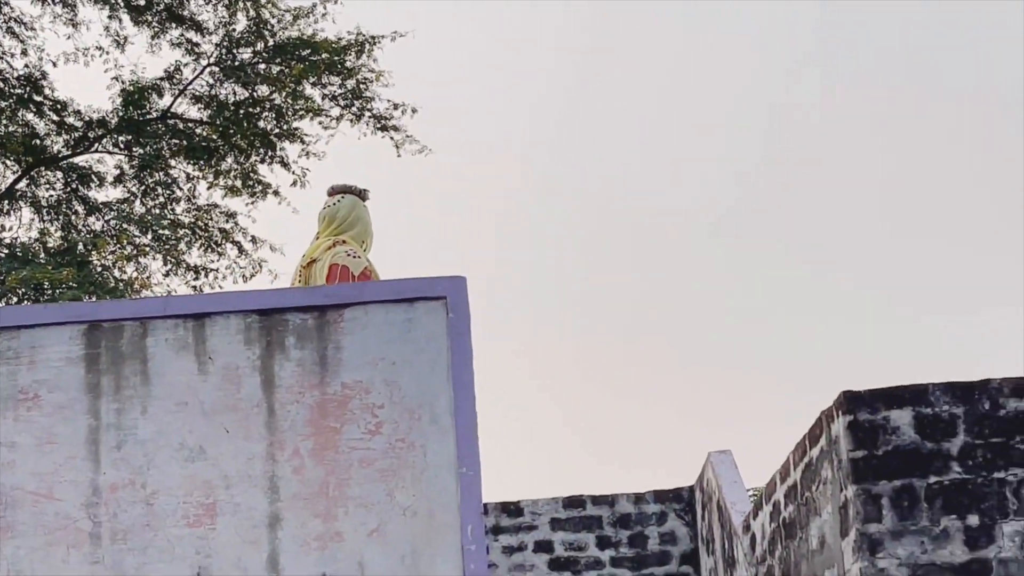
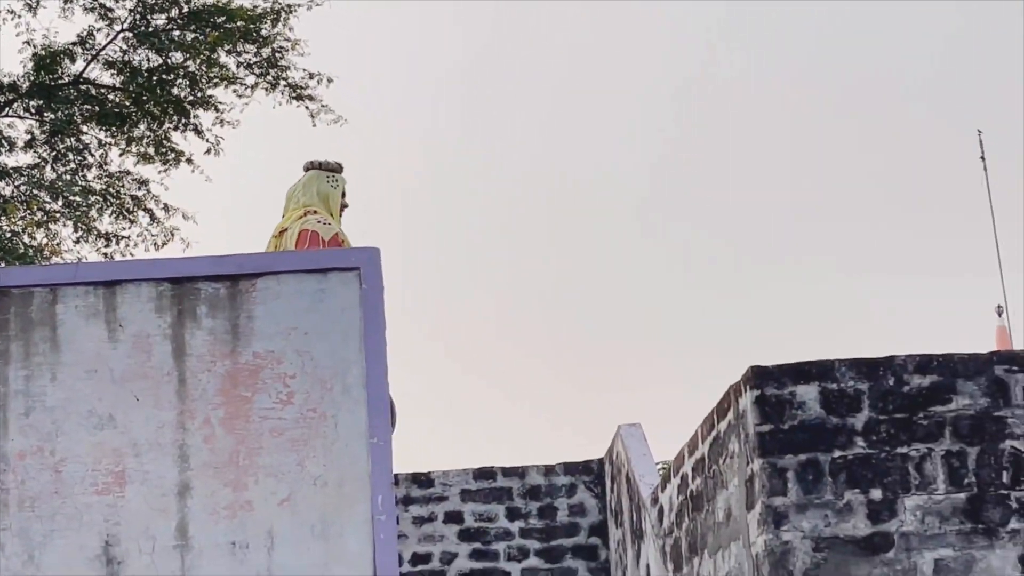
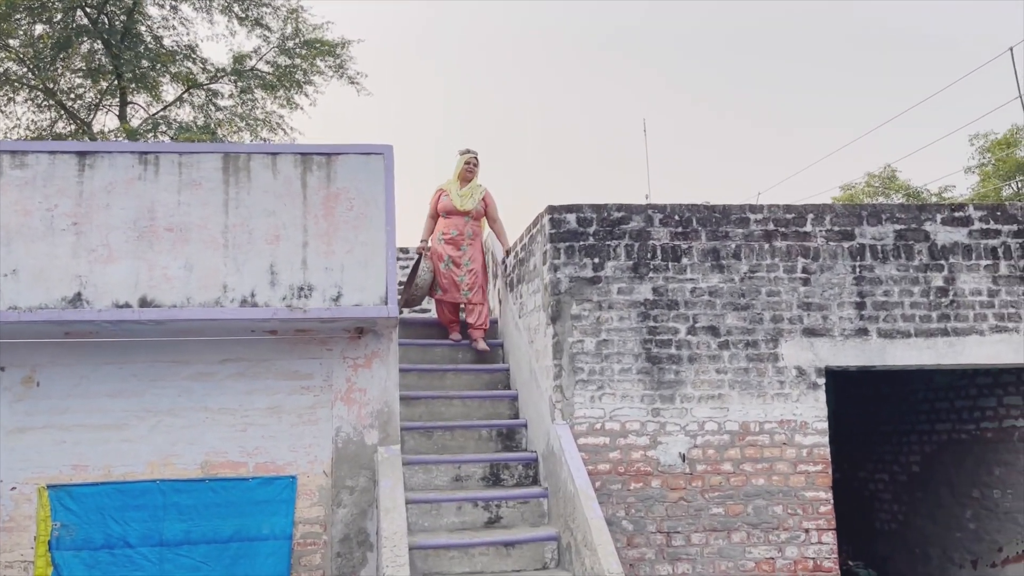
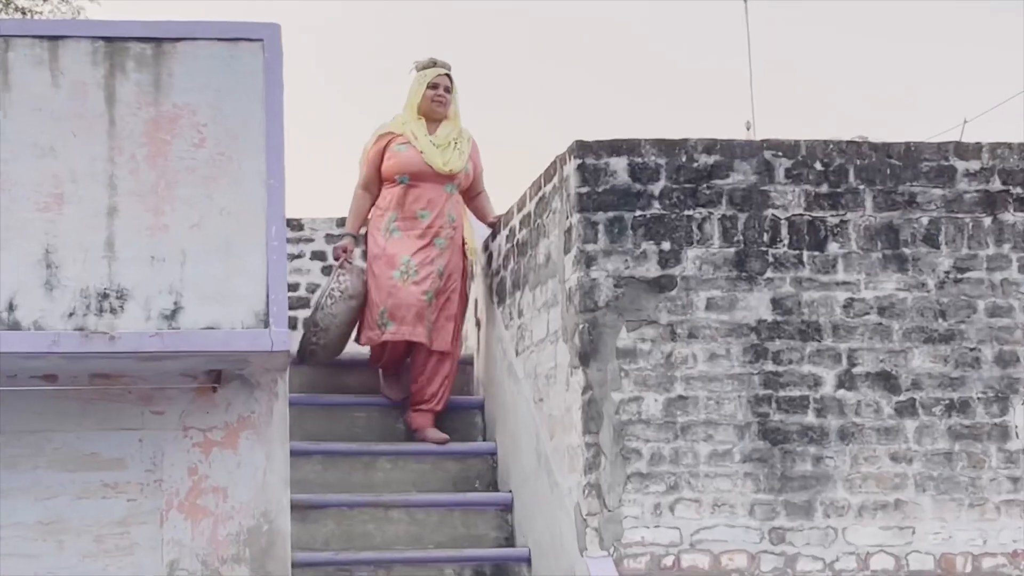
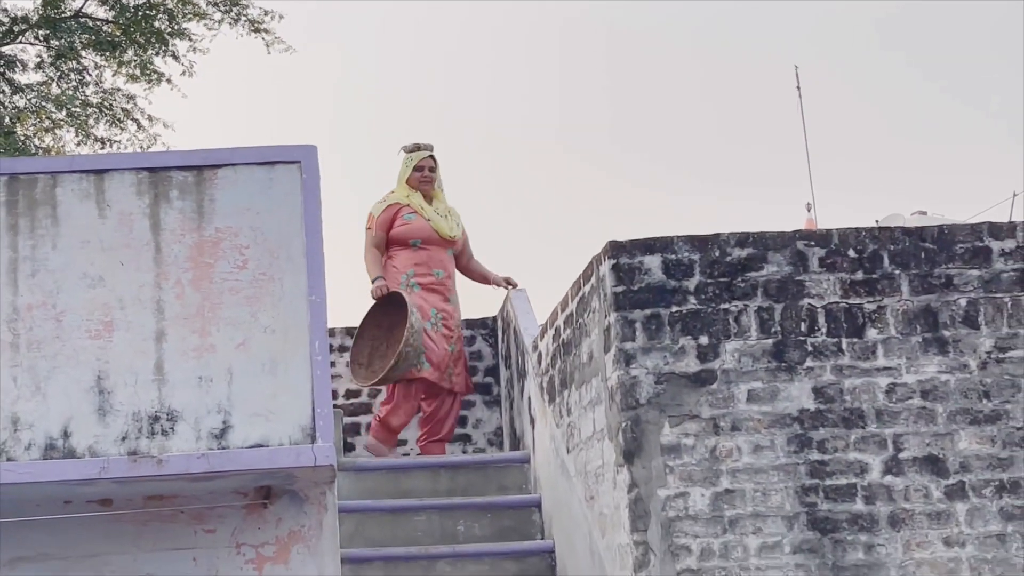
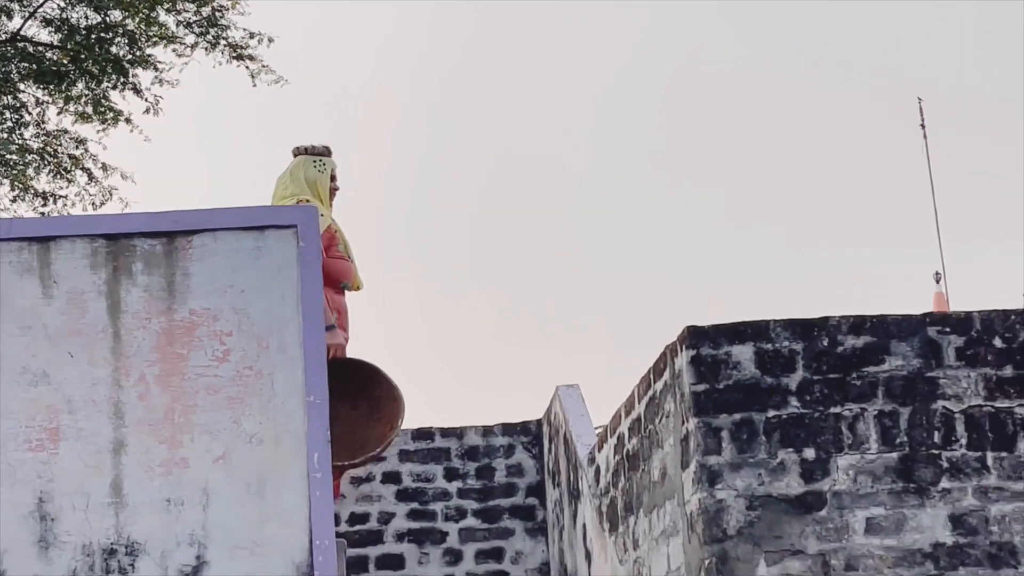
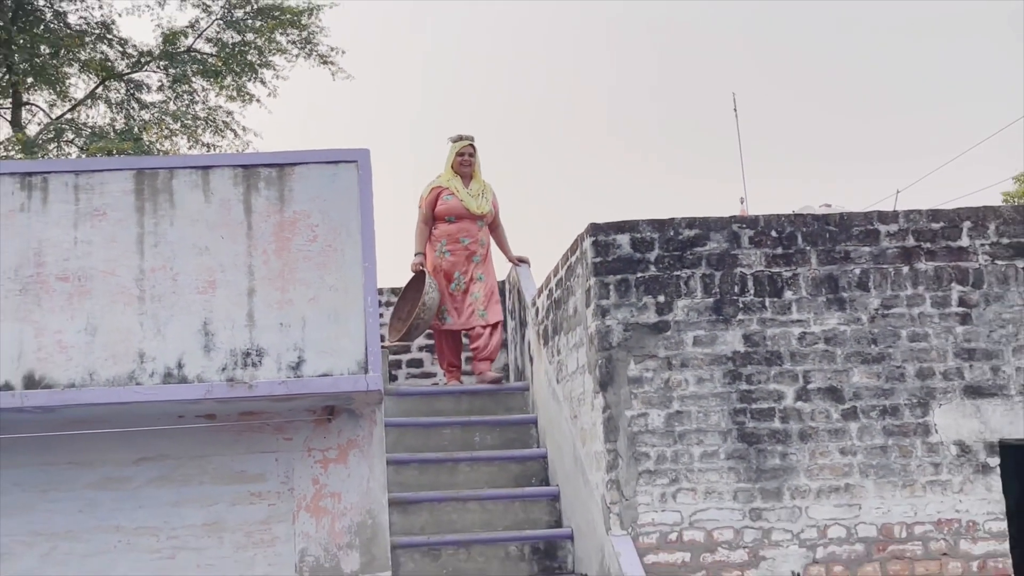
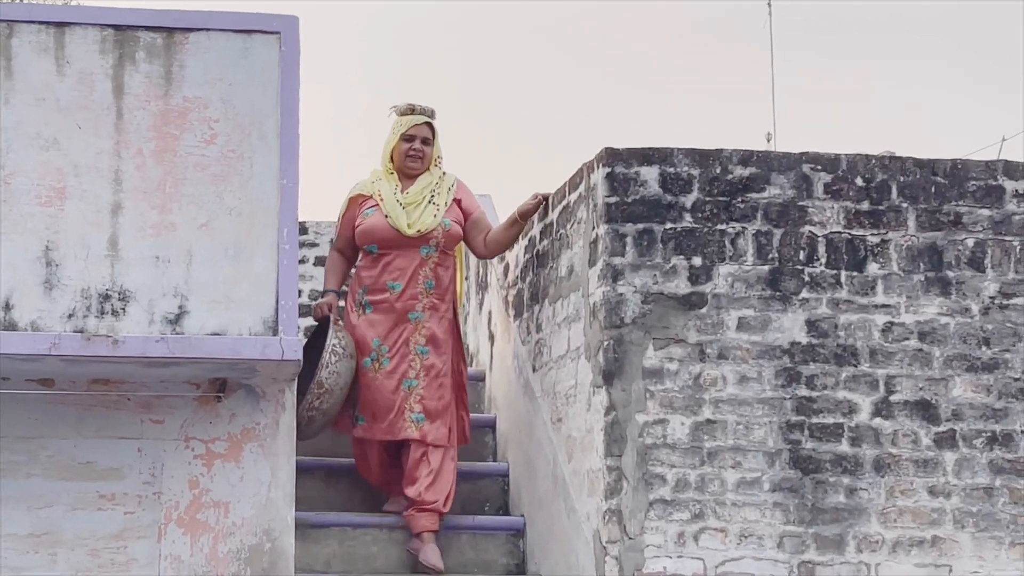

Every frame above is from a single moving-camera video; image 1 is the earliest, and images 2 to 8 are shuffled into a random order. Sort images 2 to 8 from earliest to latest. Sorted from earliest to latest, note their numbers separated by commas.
2, 6, 5, 7, 3, 4, 8
